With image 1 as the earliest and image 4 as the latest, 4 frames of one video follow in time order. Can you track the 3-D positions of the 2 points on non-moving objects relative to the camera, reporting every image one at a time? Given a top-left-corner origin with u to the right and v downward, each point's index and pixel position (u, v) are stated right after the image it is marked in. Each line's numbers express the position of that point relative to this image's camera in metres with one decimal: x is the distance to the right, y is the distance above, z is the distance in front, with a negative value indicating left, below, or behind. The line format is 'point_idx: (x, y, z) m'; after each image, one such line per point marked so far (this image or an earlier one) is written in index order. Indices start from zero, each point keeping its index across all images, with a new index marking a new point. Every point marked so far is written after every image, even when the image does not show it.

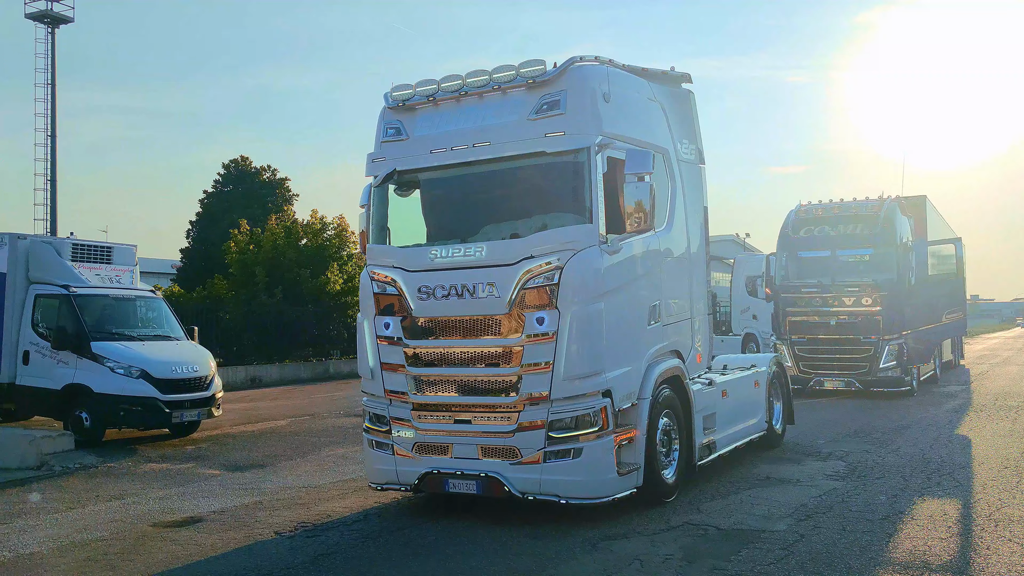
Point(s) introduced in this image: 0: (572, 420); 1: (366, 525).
0: (+0.5, -1.0, +6.6) m
1: (-1.2, -1.9, +6.8) m
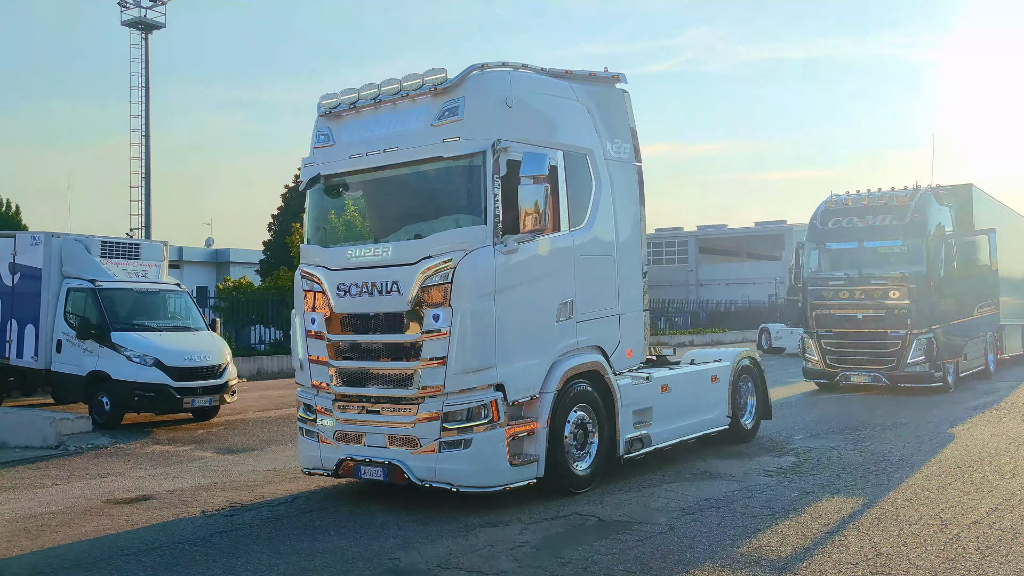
0: (-0.4, -1.0, +6.9) m
1: (-2.0, -1.9, +7.3) m
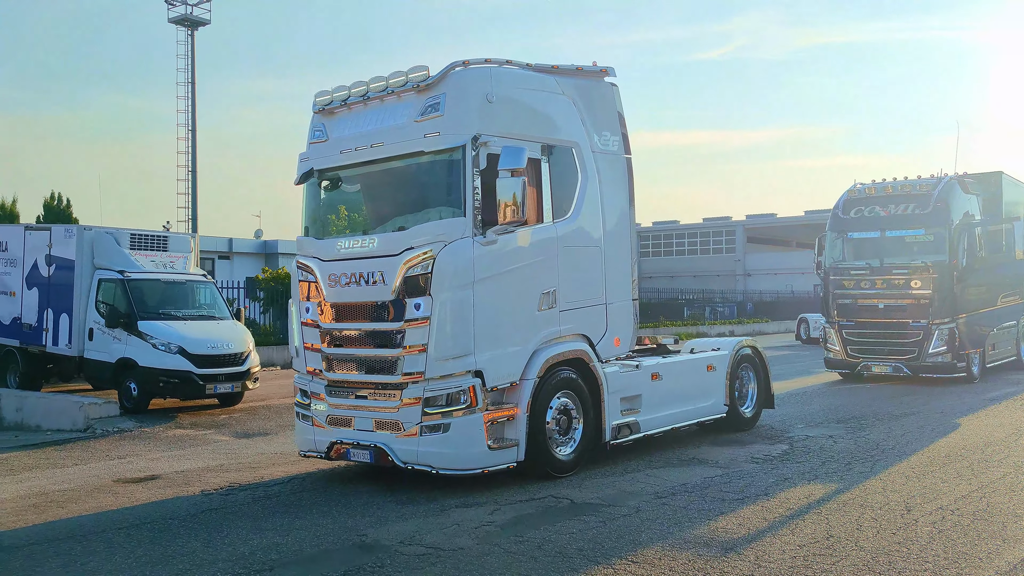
0: (-0.6, -0.9, +7.1) m
1: (-2.1, -1.8, +7.7) m
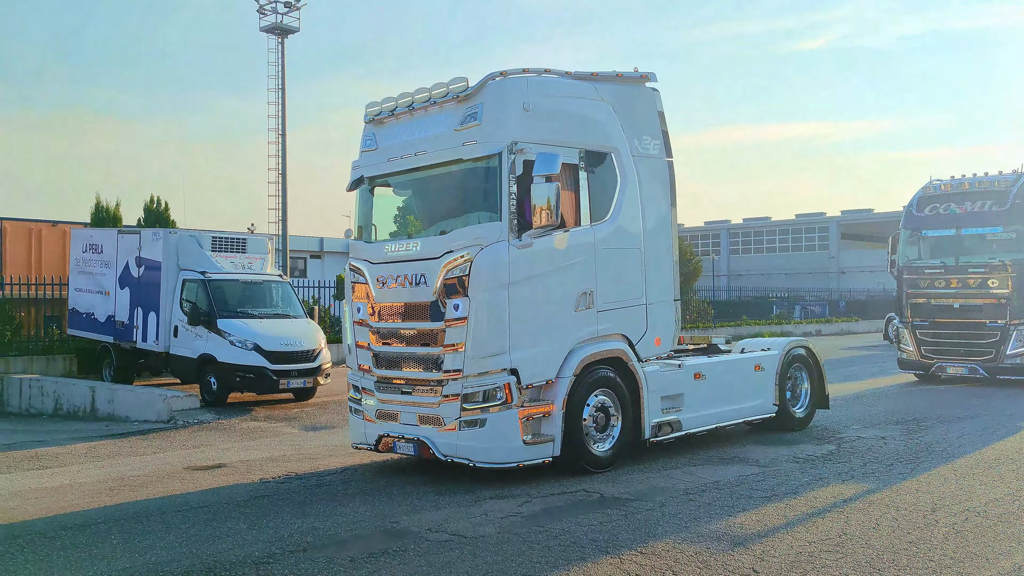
0: (-0.3, -0.9, +7.5) m
1: (-1.7, -1.8, +8.2) m
